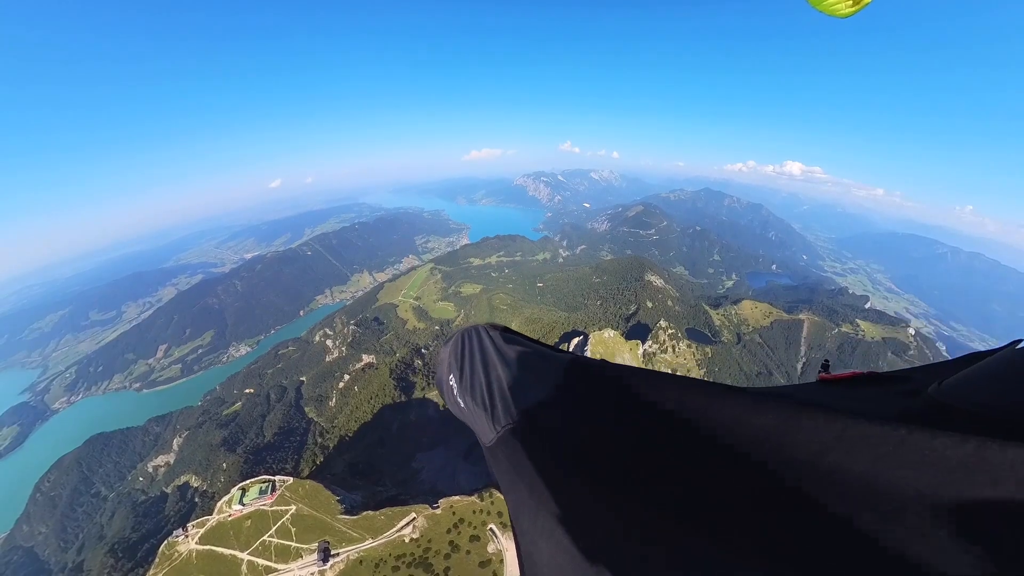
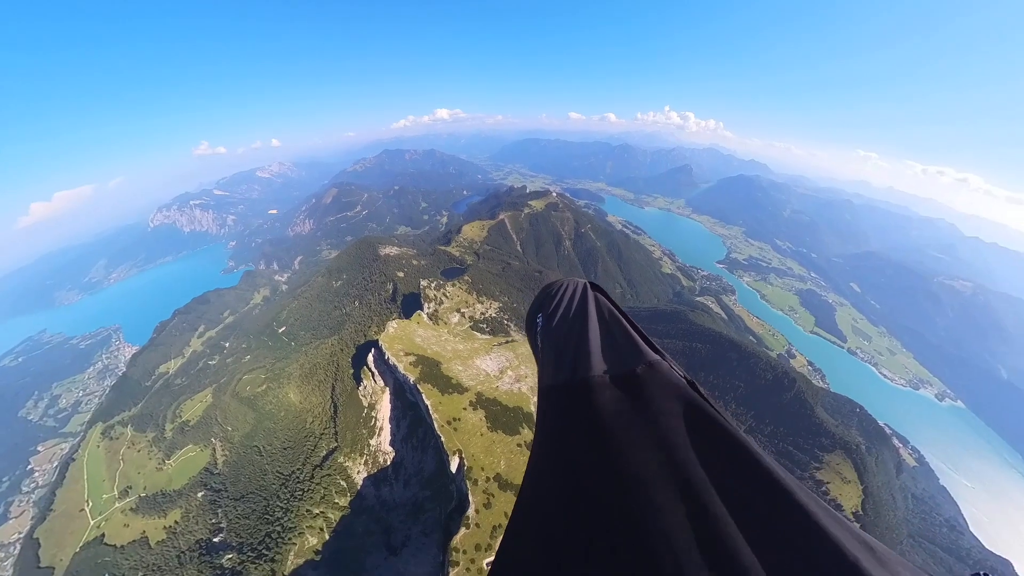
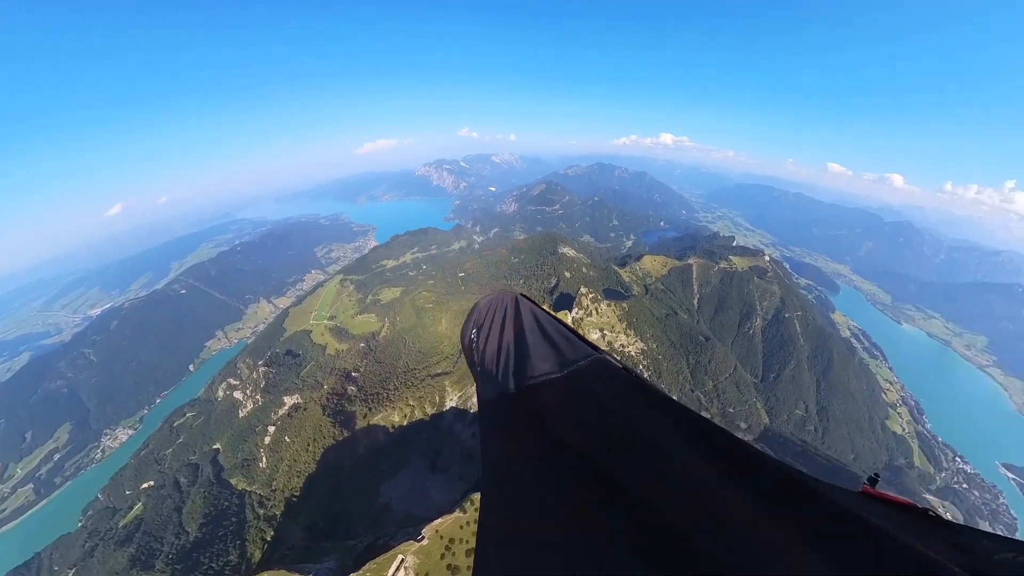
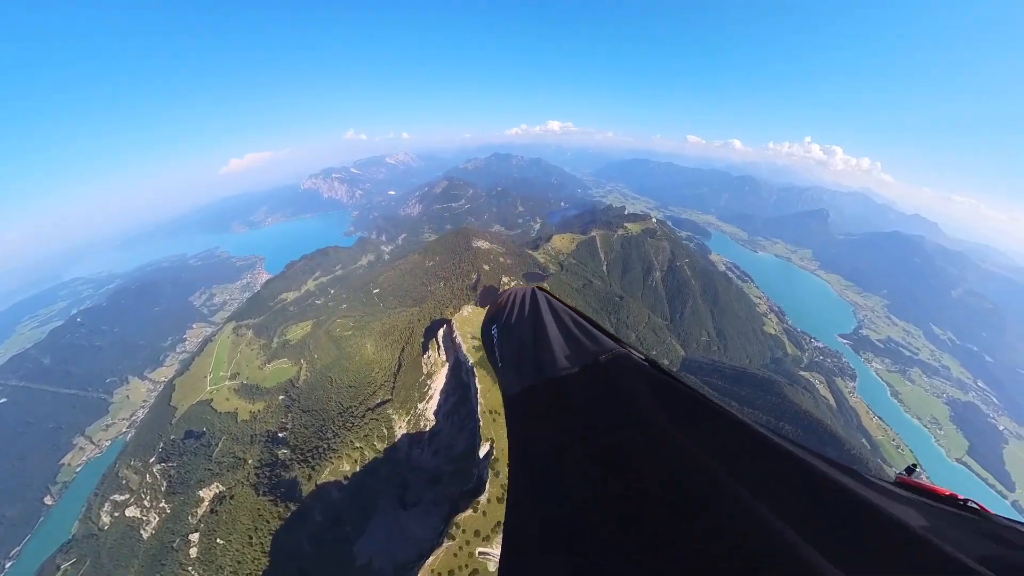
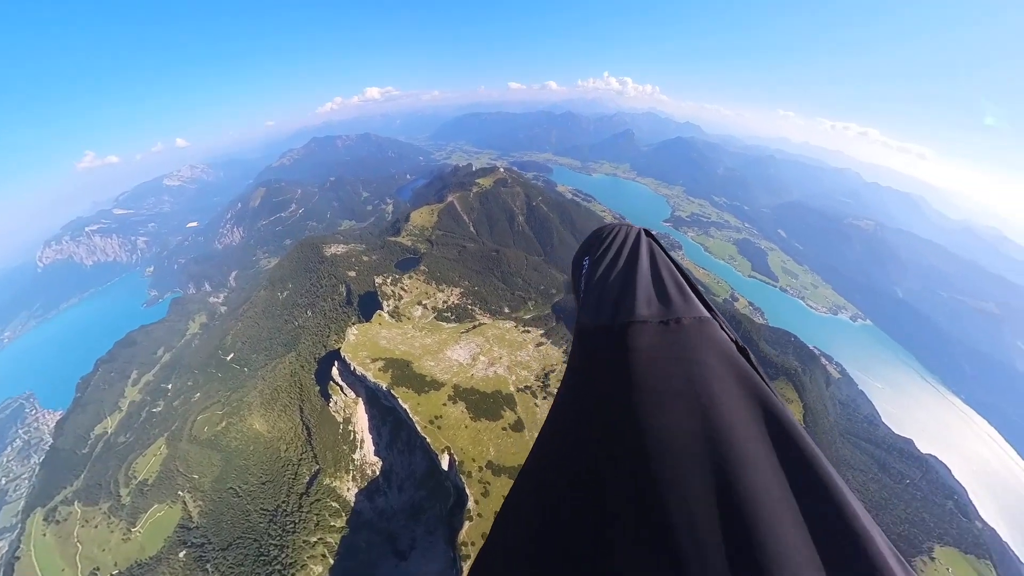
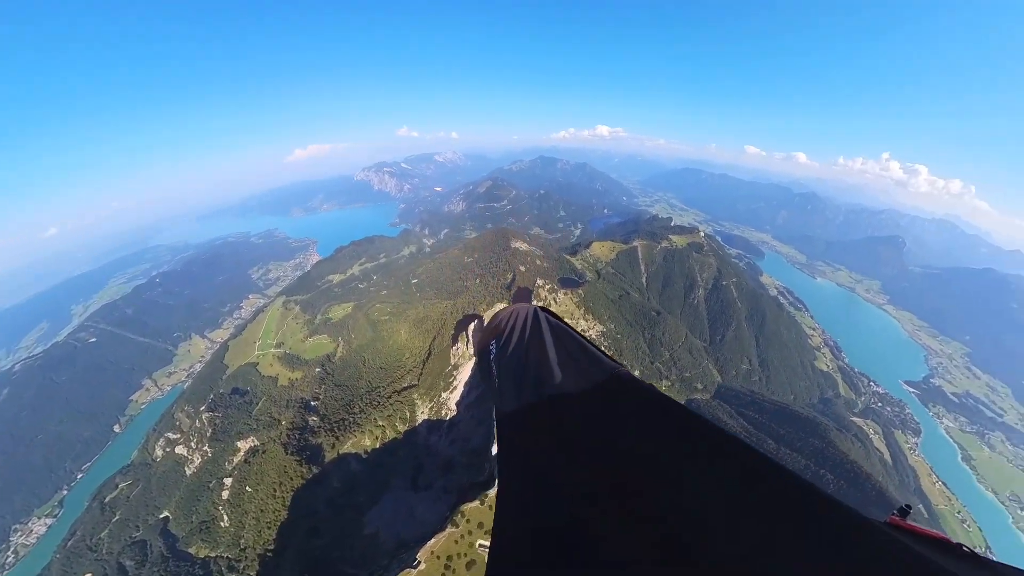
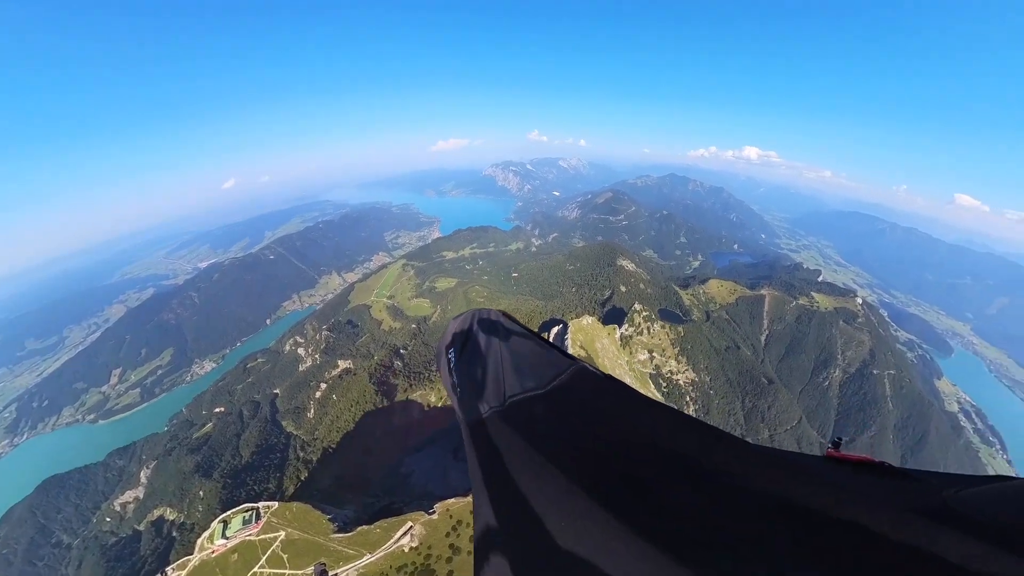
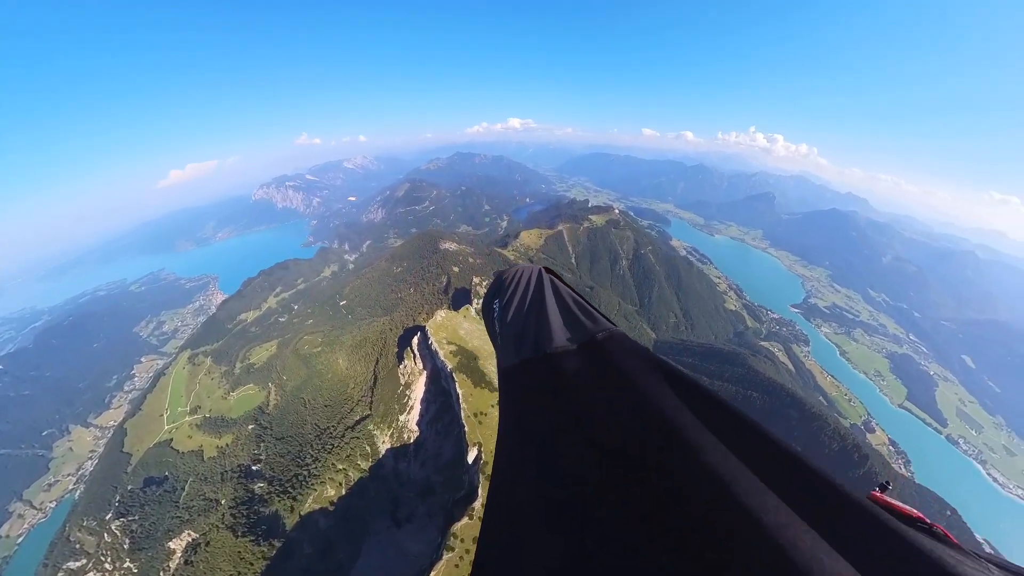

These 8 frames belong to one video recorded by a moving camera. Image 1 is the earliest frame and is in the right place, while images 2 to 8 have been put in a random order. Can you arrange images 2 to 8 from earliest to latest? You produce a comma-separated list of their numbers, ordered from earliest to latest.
7, 3, 6, 4, 8, 2, 5
